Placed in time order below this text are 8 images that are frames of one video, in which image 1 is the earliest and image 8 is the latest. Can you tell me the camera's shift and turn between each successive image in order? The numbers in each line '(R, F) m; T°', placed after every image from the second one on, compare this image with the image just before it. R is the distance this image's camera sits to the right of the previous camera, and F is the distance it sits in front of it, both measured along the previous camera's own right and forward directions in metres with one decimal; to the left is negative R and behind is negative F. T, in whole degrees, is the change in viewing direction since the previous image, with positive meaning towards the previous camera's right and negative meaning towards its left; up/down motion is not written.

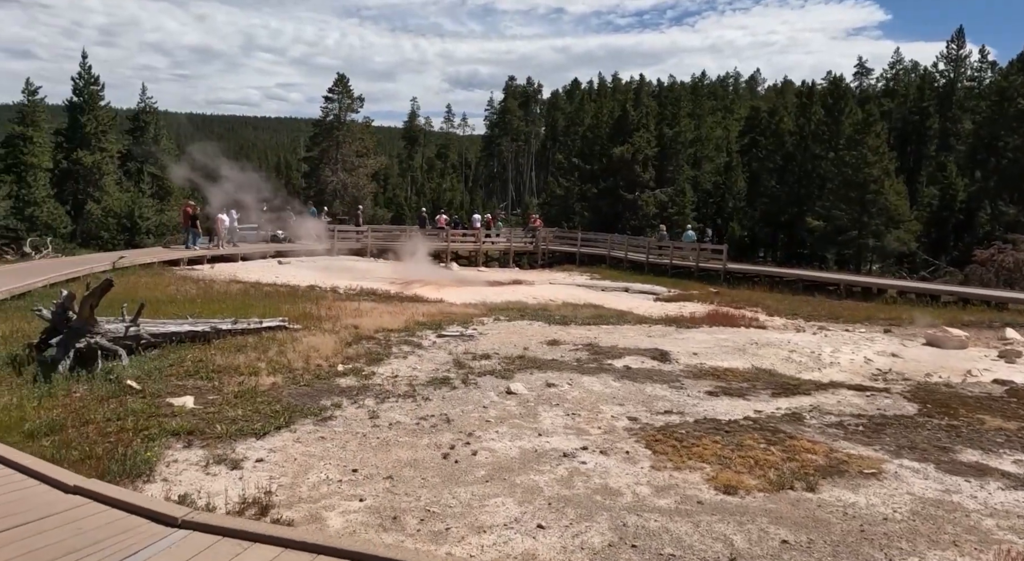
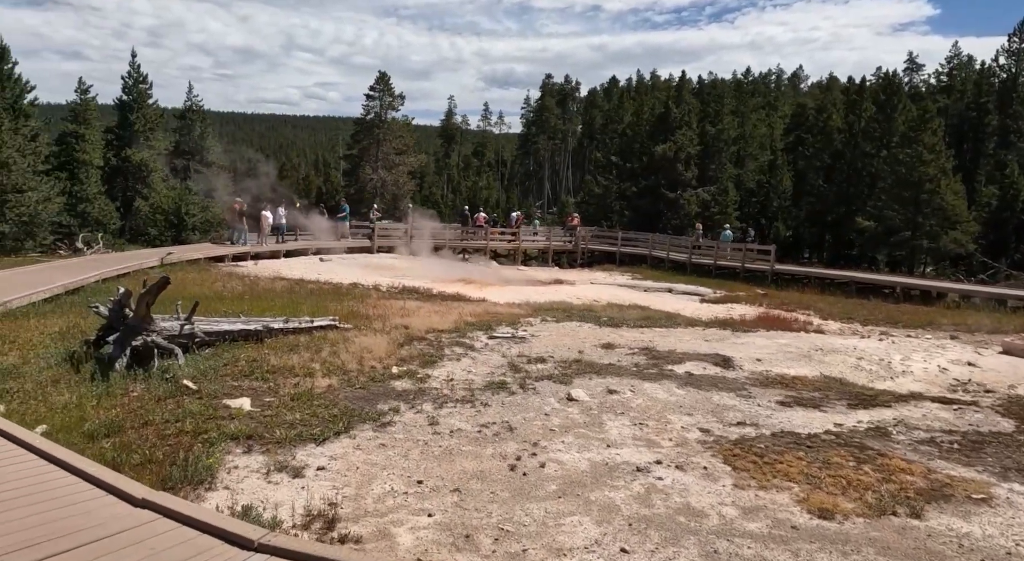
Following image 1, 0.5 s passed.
(-0.3, +0.3) m; -3°
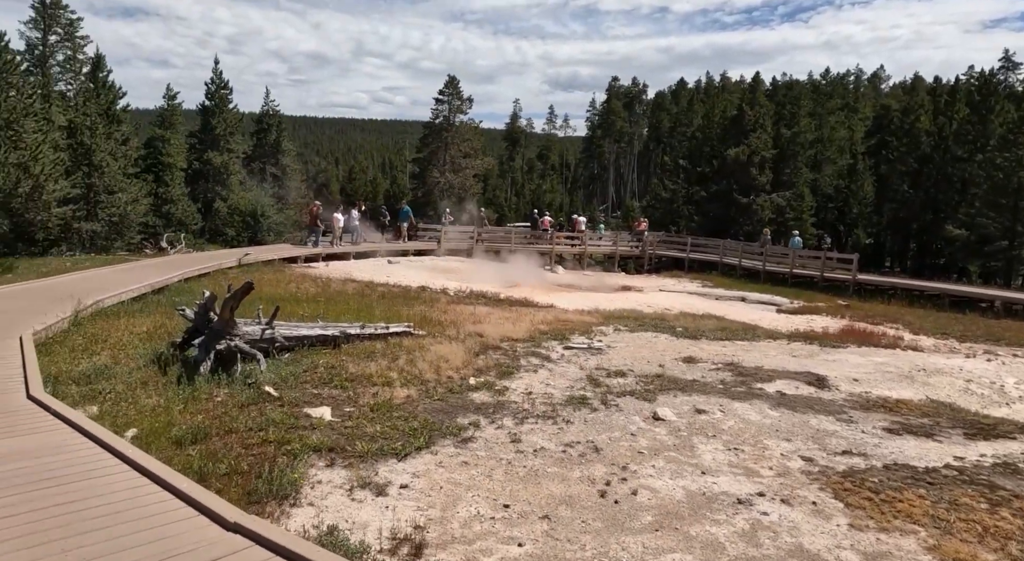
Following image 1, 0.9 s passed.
(-0.3, +0.3) m; -5°
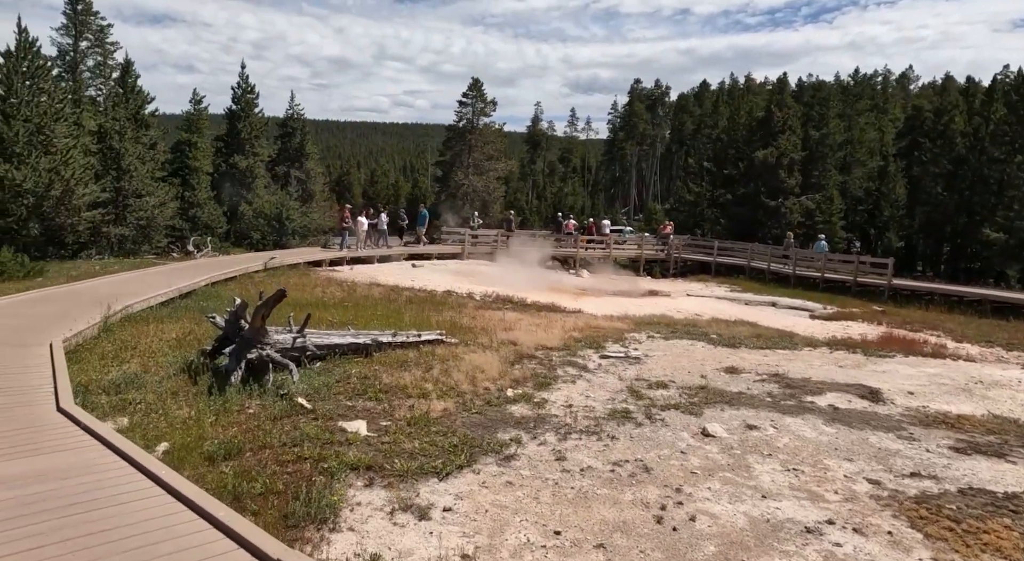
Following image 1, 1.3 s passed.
(-0.2, +0.3) m; -2°
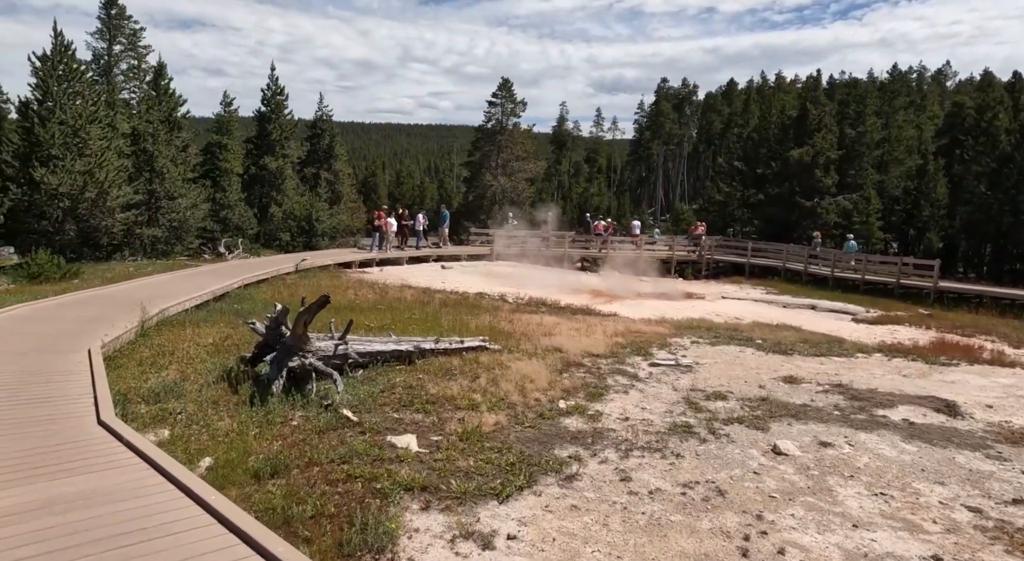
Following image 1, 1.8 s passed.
(-0.3, +0.4) m; -2°
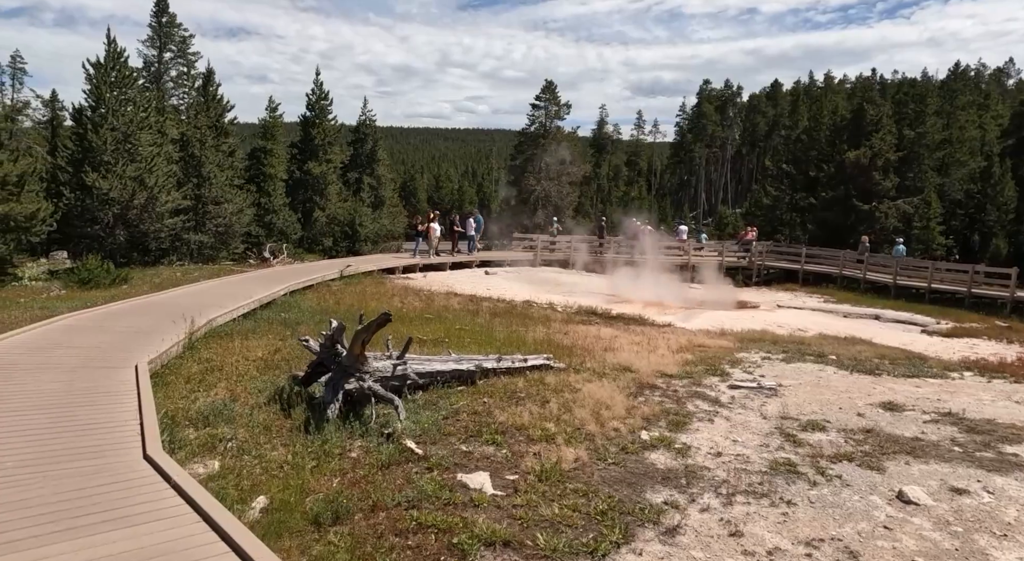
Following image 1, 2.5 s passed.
(-0.4, +0.7) m; -3°
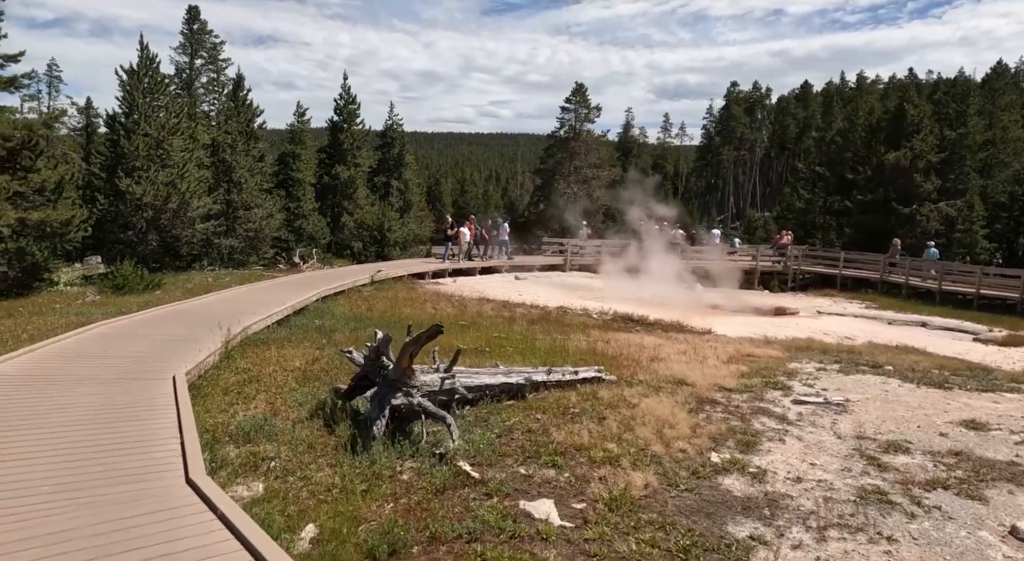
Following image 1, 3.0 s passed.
(-0.3, +0.4) m; -2°
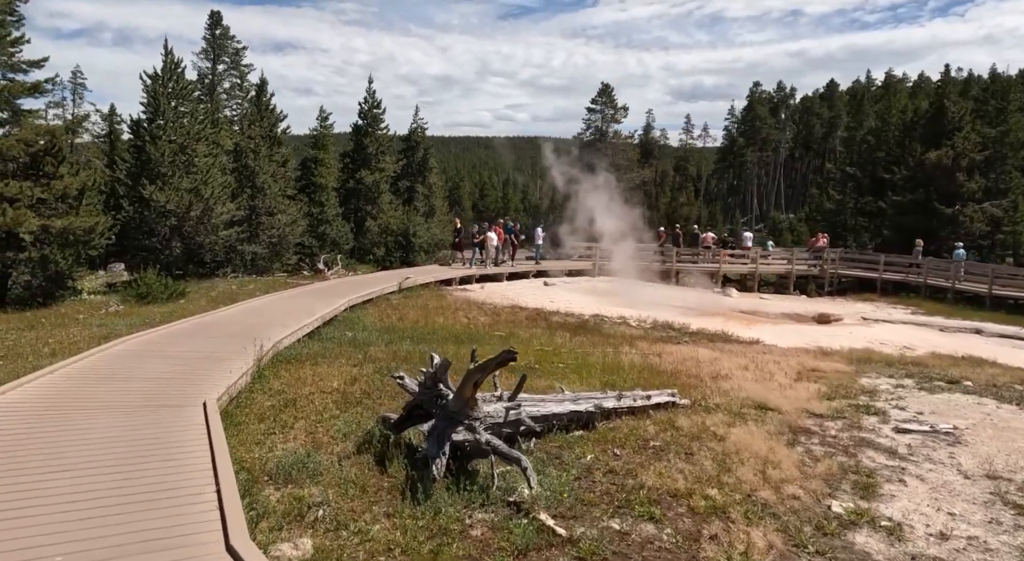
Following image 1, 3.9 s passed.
(-0.5, +0.9) m; -2°
